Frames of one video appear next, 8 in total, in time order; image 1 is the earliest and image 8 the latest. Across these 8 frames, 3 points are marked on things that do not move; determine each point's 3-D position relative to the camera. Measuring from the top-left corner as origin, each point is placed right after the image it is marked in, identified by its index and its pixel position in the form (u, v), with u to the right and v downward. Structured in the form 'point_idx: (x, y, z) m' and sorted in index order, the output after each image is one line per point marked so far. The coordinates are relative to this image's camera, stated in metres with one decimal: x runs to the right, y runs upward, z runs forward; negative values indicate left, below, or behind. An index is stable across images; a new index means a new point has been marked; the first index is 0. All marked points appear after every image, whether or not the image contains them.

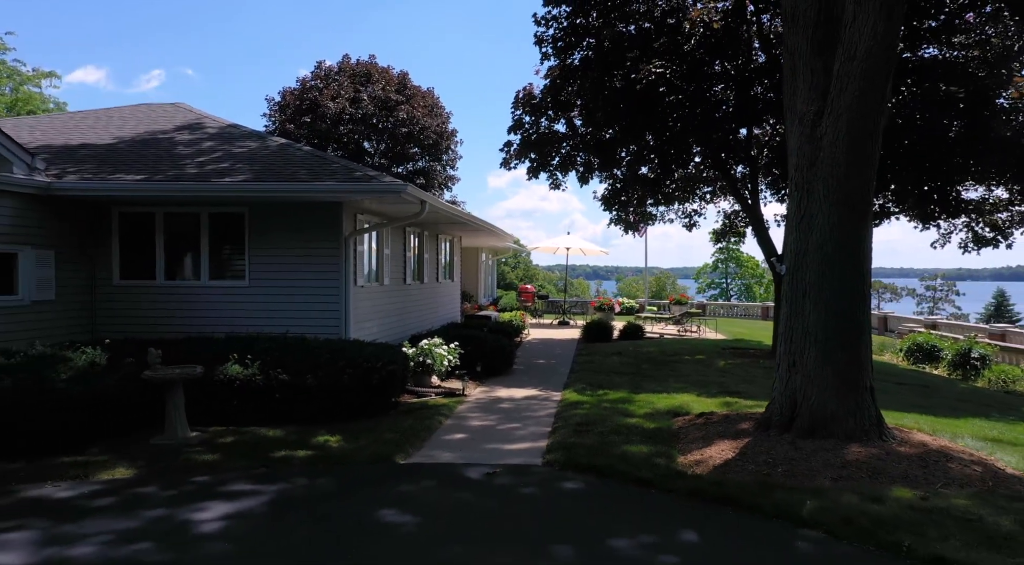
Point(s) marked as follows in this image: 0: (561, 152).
0: (+1.1, +2.9, +15.6) m
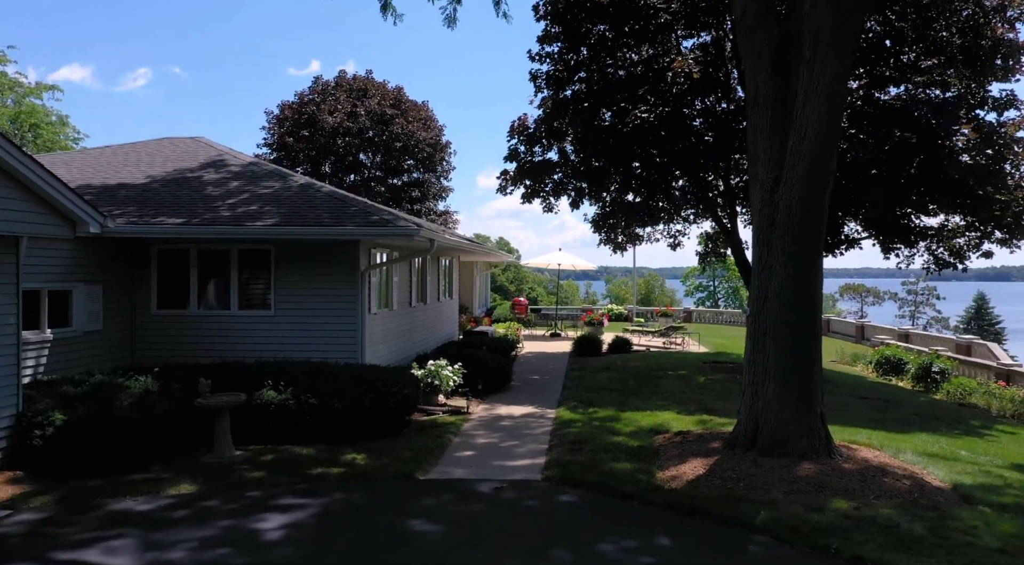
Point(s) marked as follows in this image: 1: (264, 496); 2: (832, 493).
0: (+1.0, +2.5, +16.7) m
1: (-2.3, -2.0, +6.7) m
2: (+3.0, -2.0, +6.7) m
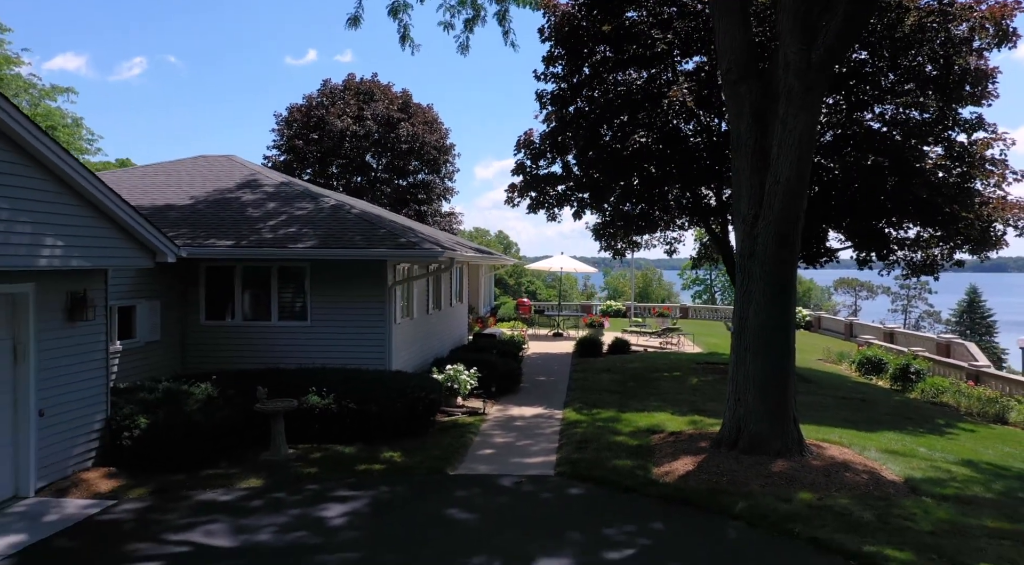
0: (+1.1, +2.3, +17.9) m
1: (-2.1, -2.3, +7.9) m
2: (+3.2, -2.2, +7.9) m
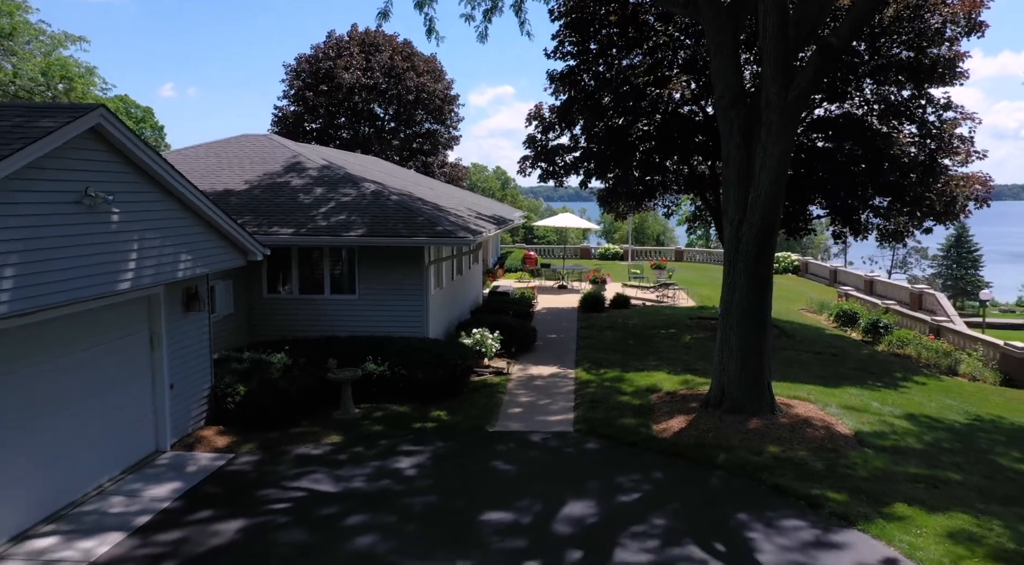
0: (+1.5, +3.3, +19.5) m
1: (-1.7, -2.2, +10.0) m
2: (+3.6, -2.2, +10.0) m
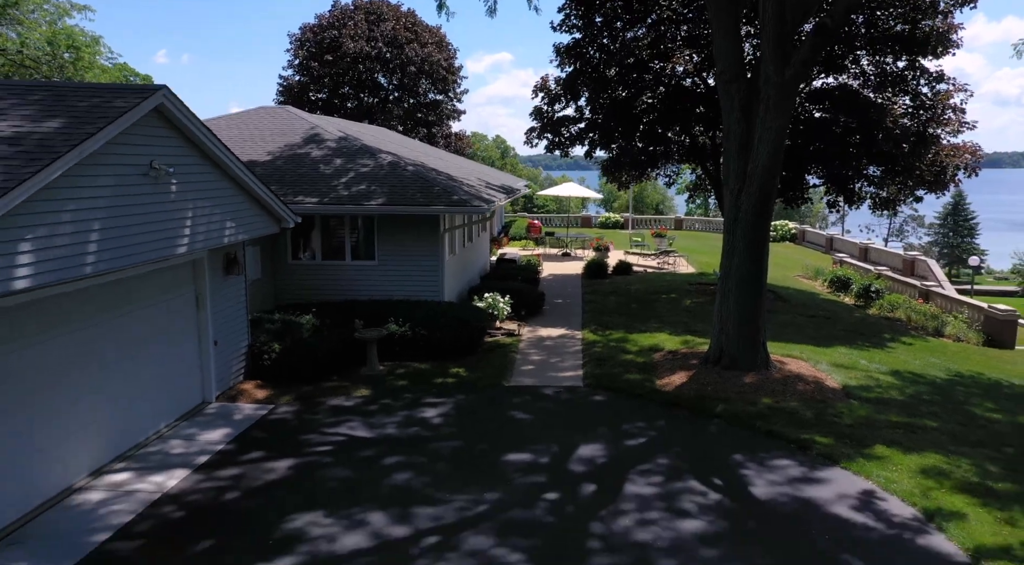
0: (+1.7, +4.2, +20.1) m
1: (-1.5, -1.7, +10.9) m
2: (+3.8, -1.7, +10.9) m
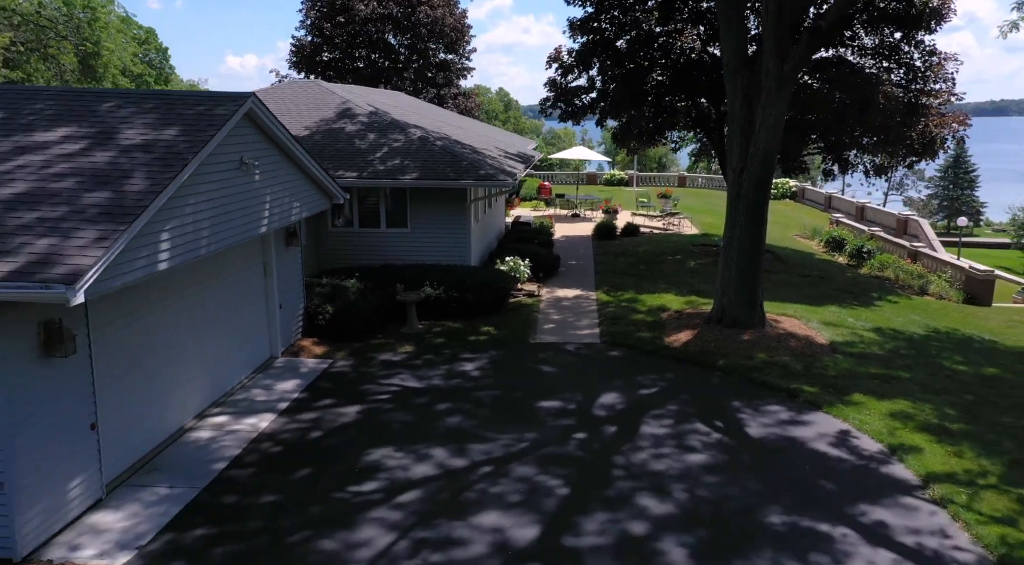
0: (+2.1, +5.4, +21.2) m
1: (-1.0, -1.2, +12.4) m
2: (+4.3, -1.1, +12.4) m
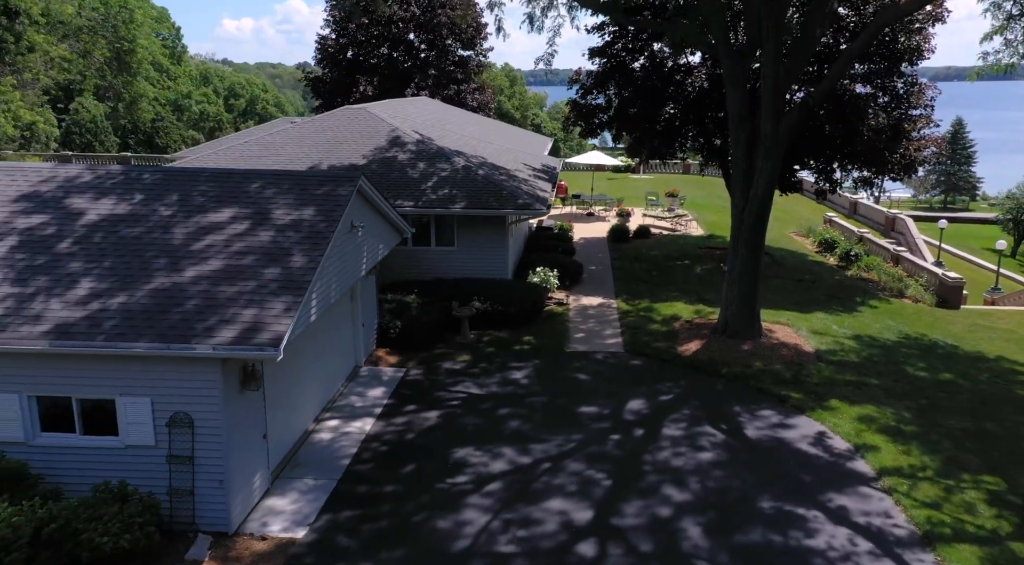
0: (+2.9, +5.3, +23.4) m
1: (-0.2, -1.6, +14.9) m
2: (+5.1, -1.6, +15.0) m
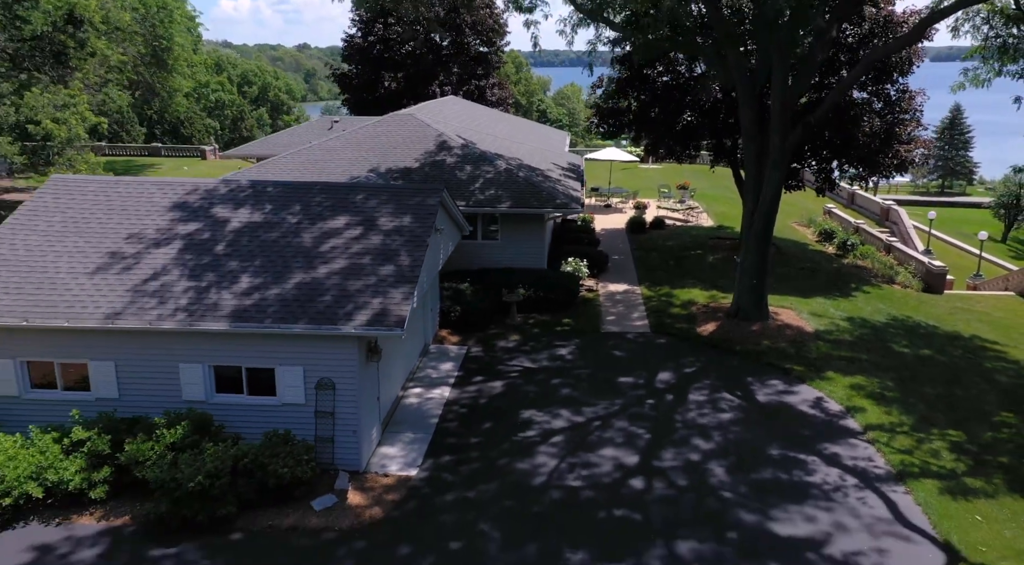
0: (+4.0, +5.8, +25.8) m
1: (+0.9, -1.4, +17.5) m
2: (+6.1, -1.3, +17.5) m
